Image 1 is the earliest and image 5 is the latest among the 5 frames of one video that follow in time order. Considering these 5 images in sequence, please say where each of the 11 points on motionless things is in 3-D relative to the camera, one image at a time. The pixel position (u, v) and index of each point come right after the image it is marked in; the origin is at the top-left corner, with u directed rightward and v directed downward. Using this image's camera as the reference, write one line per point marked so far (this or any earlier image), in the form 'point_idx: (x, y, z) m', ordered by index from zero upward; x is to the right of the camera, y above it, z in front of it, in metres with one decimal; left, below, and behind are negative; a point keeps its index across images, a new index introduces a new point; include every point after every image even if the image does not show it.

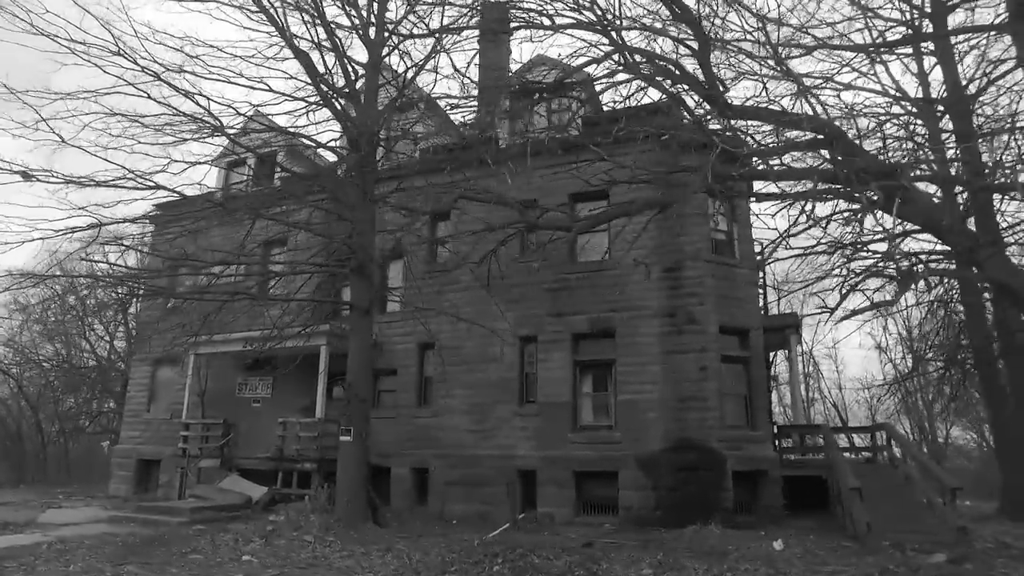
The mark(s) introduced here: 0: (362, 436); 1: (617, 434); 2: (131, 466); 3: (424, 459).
0: (-2.3, -2.3, +10.9) m
1: (+2.1, -2.9, +14.1) m
2: (-9.9, -4.6, +18.5) m
3: (-1.9, -3.6, +15.2) m
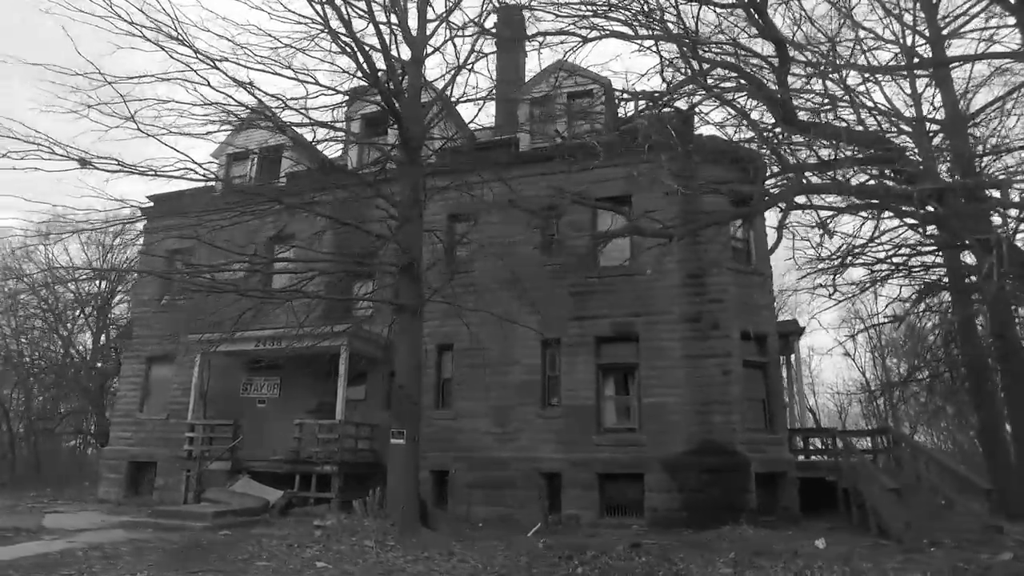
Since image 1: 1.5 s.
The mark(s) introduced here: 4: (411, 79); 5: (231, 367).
0: (-1.5, -2.3, +10.8) m
1: (+2.6, -3.0, +14.3) m
2: (-9.7, -4.5, +17.8) m
3: (-1.4, -3.7, +15.2) m
4: (-1.8, +3.6, +12.4) m
5: (-6.8, -1.9, +17.4) m
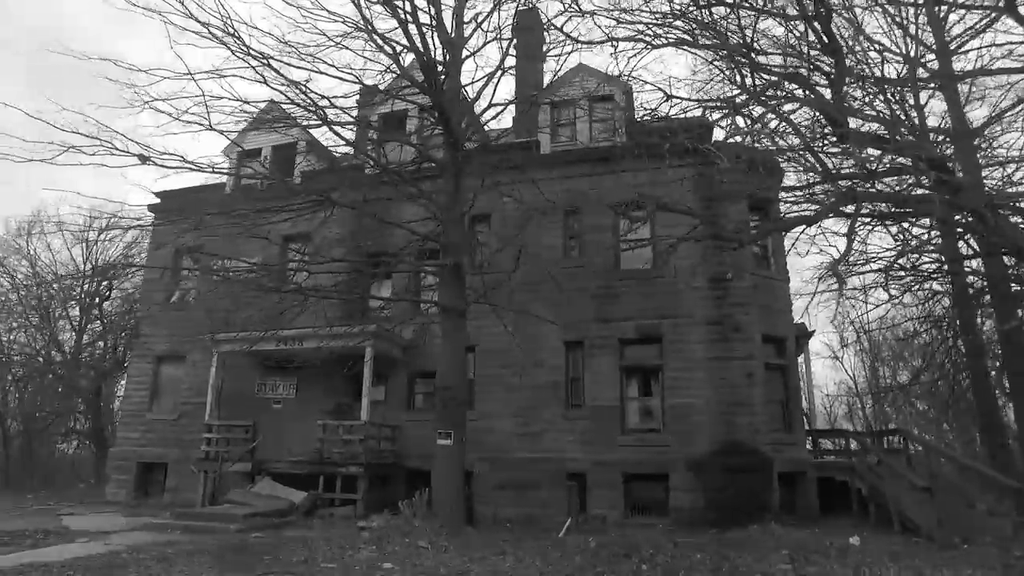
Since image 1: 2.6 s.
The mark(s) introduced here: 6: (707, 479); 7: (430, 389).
0: (-0.8, -2.3, +10.9) m
1: (+3.1, -3.0, +14.5) m
2: (-9.3, -4.4, +17.5) m
3: (-1.0, -3.7, +15.2) m
4: (-1.1, +3.6, +12.5) m
5: (-6.4, -1.9, +17.2) m
6: (+3.8, -3.8, +14.1) m
7: (-1.8, -2.3, +16.1) m
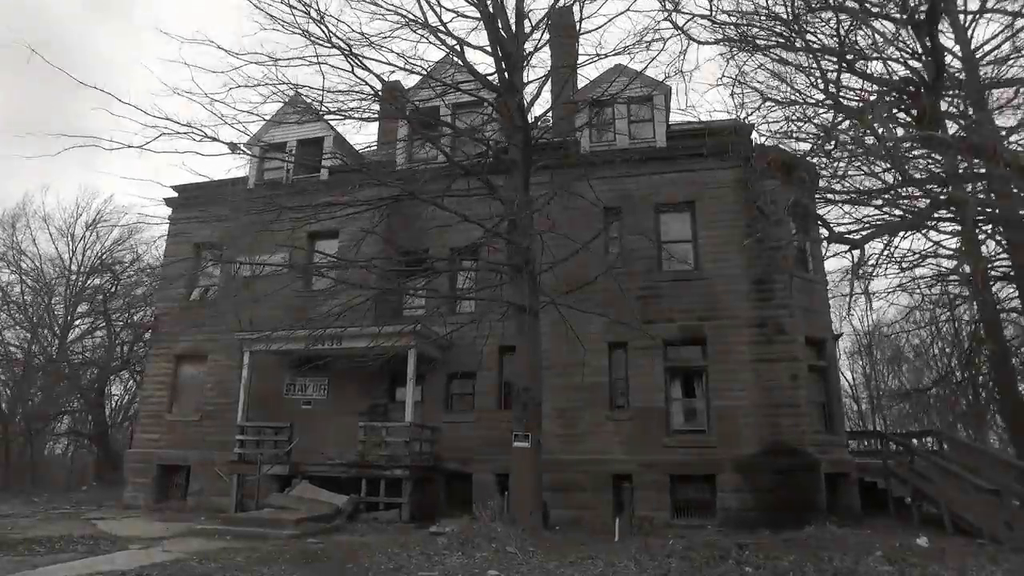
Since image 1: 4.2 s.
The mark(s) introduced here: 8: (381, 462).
0: (+0.4, -2.3, +10.7) m
1: (+4.1, -3.1, +14.6) m
2: (-8.5, -4.3, +16.9) m
3: (0.0, -3.7, +15.0) m
4: (0.0, +3.6, +12.3) m
5: (-5.6, -1.8, +16.7) m
6: (+4.8, -3.8, +14.2) m
7: (-1.0, -2.3, +15.9) m
8: (-2.7, -3.5, +14.5) m
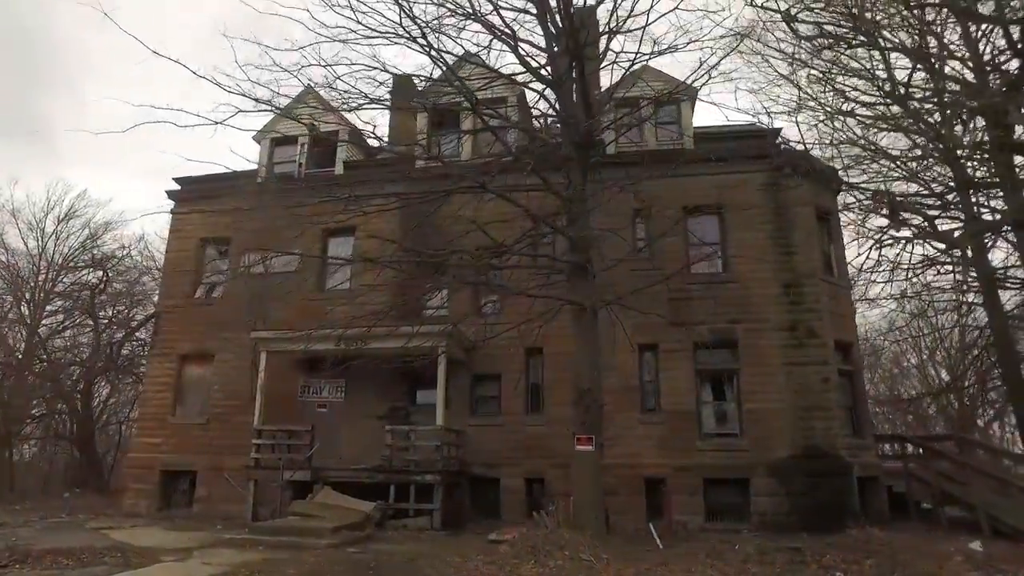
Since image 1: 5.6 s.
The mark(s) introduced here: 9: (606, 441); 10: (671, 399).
0: (+1.2, -2.3, +10.4) m
1: (+4.7, -3.1, +14.5) m
2: (-8.0, -4.2, +16.0) m
3: (+0.6, -3.7, +14.7) m
4: (+0.9, +3.6, +12.0) m
5: (-5.0, -1.8, +16.0) m
6: (+5.4, -3.9, +14.1) m
7: (-0.4, -2.3, +15.4) m
8: (-2.0, -3.5, +13.9) m
9: (+1.9, -3.1, +14.7) m
10: (+3.3, -2.3, +14.8) m
